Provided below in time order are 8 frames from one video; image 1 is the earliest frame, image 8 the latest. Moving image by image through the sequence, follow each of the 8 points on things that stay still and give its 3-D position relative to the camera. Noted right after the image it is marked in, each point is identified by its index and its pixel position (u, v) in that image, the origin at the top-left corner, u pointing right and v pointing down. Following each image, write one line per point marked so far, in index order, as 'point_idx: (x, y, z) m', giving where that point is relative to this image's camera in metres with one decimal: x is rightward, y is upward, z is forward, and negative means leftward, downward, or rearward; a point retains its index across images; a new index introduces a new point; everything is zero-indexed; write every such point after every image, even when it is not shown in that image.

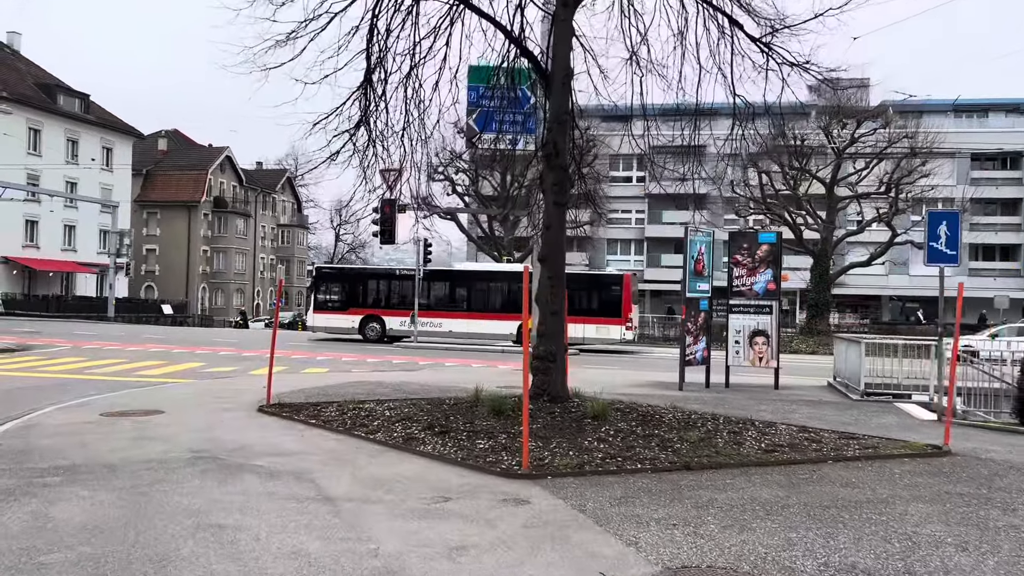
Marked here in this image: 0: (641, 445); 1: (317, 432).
0: (+1.1, -1.3, +6.9) m
1: (-1.9, -1.4, +8.0) m
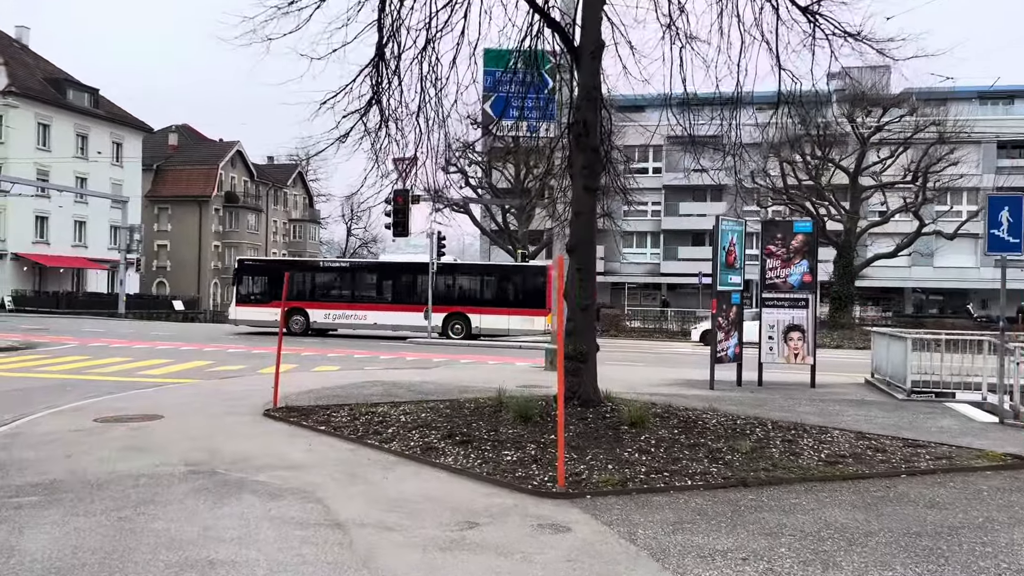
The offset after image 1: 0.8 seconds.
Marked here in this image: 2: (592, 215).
0: (+1.3, -1.2, +6.1) m
1: (-1.6, -1.3, +7.3) m
2: (+0.7, +0.7, +7.7) m
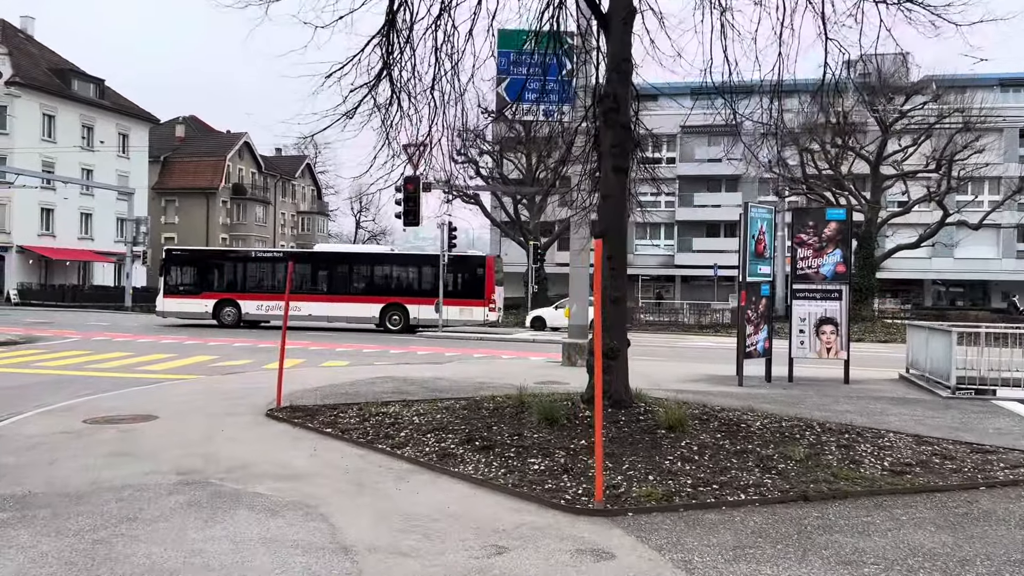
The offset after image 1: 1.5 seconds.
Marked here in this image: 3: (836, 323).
0: (+1.5, -1.2, +5.5) m
1: (-1.4, -1.3, +6.7) m
2: (+0.9, +0.8, +7.0) m
3: (+4.9, -0.5, +12.5) m
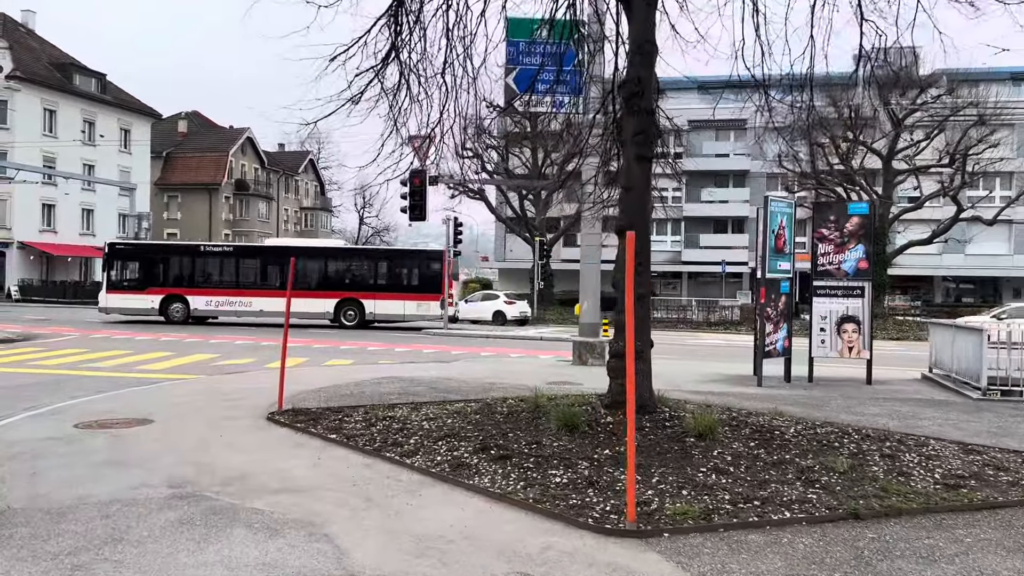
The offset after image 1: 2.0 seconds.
0: (+1.6, -1.1, +5.0) m
1: (-1.3, -1.2, +6.3) m
2: (+1.1, +0.8, +6.6) m
3: (+5.0, -0.5, +12.0) m
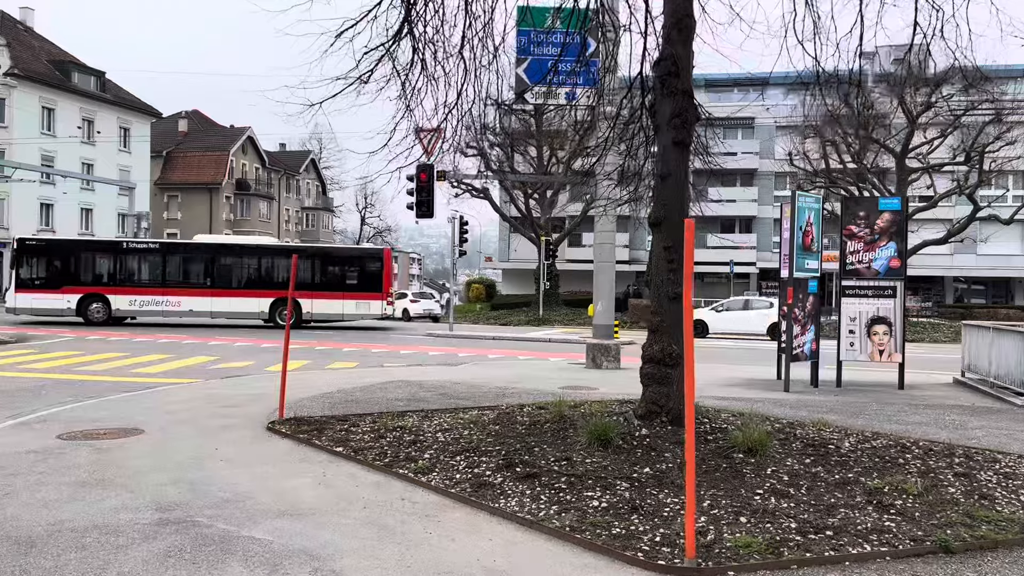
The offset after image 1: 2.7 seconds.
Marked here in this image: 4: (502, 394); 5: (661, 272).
0: (+1.8, -1.1, +4.4) m
1: (-1.1, -1.2, +5.7) m
2: (+1.2, +0.8, +6.0) m
3: (+5.2, -0.5, +11.4) m
4: (-0.1, -1.3, +10.1) m
5: (+1.1, +0.1, +6.0) m
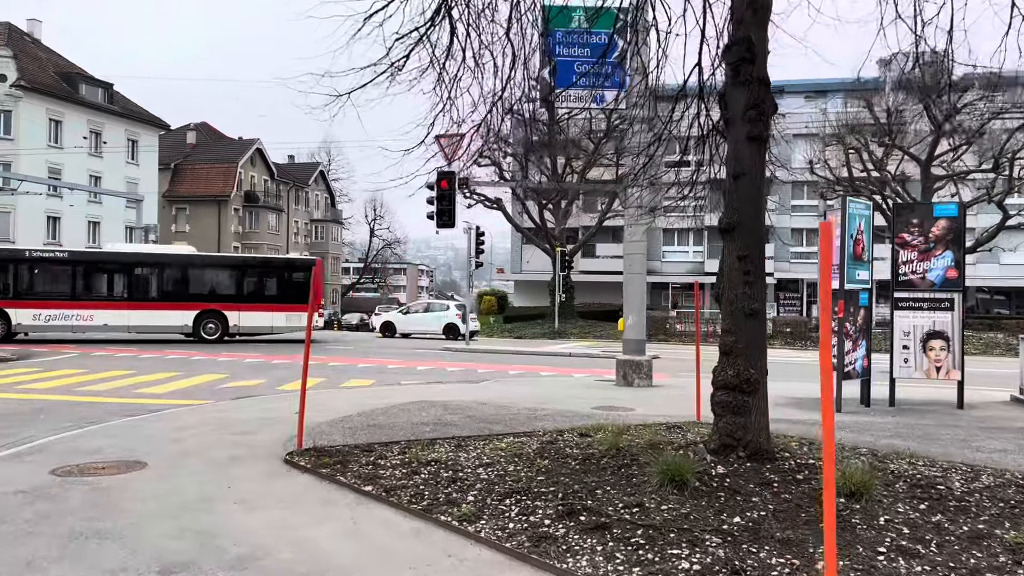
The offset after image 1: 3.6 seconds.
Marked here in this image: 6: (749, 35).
0: (+2.1, -1.2, +3.7) m
1: (-0.8, -1.3, +4.9) m
2: (+1.6, +0.7, +5.3) m
3: (+5.6, -0.6, +10.7) m
4: (+0.2, -1.4, +9.3) m
5: (+1.4, 0.0, +5.3) m
6: (+1.5, +1.6, +5.3) m
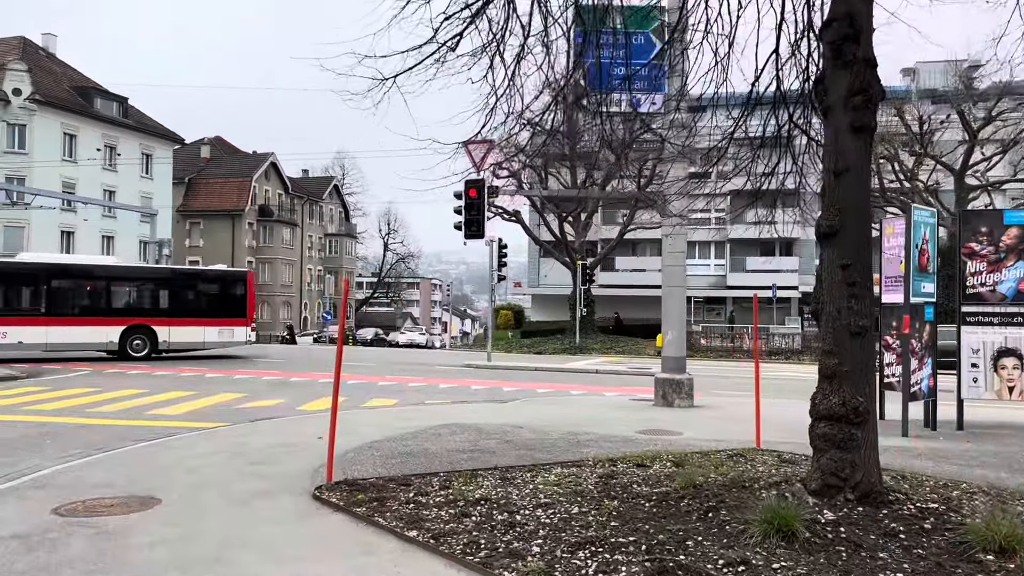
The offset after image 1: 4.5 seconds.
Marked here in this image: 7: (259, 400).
0: (+2.4, -1.3, +2.9) m
1: (-0.4, -1.4, +4.2) m
2: (+1.9, +0.6, +4.5) m
3: (+6.0, -0.8, +9.9) m
4: (+0.7, -1.6, +8.6) m
5: (+1.8, -0.1, +4.5) m
6: (+1.9, +1.5, +4.6) m
7: (-4.0, -1.8, +13.1) m
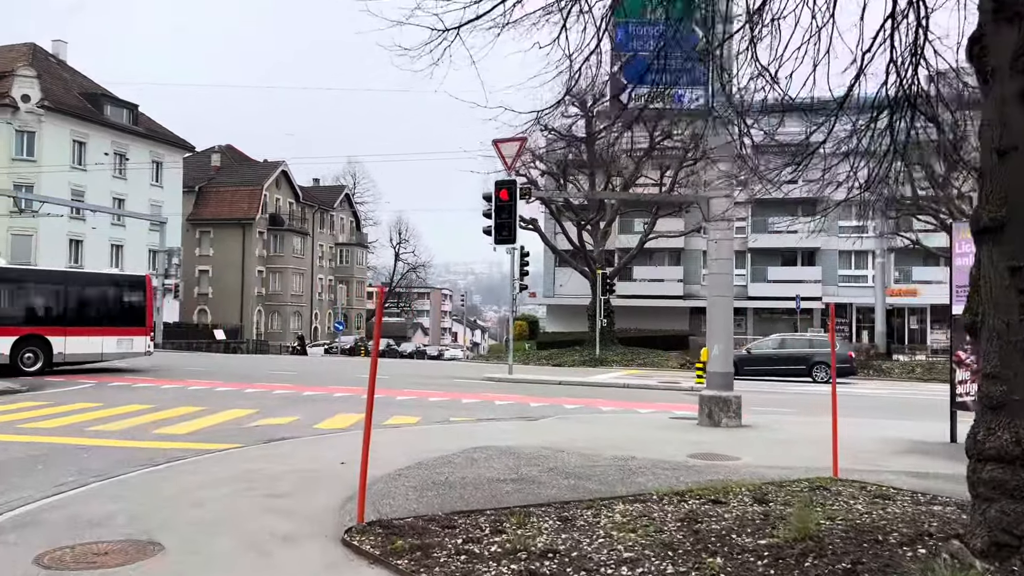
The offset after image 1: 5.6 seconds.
0: (+2.8, -1.3, +2.0) m
1: (-0.1, -1.4, +3.3) m
2: (+2.3, +0.6, +3.6) m
3: (+6.4, -0.9, +8.9) m
4: (+1.1, -1.7, +7.7) m
5: (+2.1, -0.1, +3.6) m
6: (+2.2, +1.5, +3.7) m
7: (-3.5, -1.9, +12.3) m
